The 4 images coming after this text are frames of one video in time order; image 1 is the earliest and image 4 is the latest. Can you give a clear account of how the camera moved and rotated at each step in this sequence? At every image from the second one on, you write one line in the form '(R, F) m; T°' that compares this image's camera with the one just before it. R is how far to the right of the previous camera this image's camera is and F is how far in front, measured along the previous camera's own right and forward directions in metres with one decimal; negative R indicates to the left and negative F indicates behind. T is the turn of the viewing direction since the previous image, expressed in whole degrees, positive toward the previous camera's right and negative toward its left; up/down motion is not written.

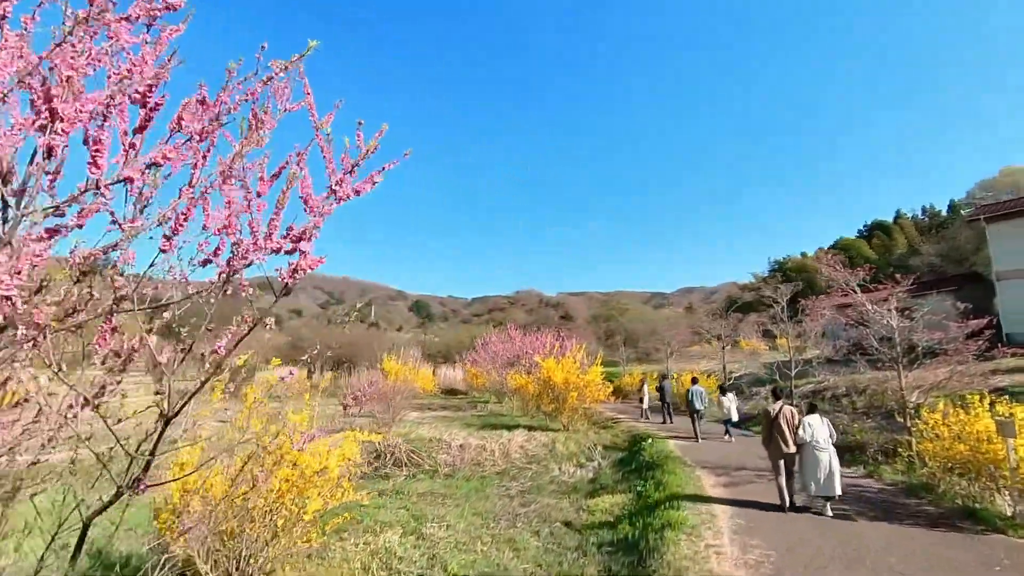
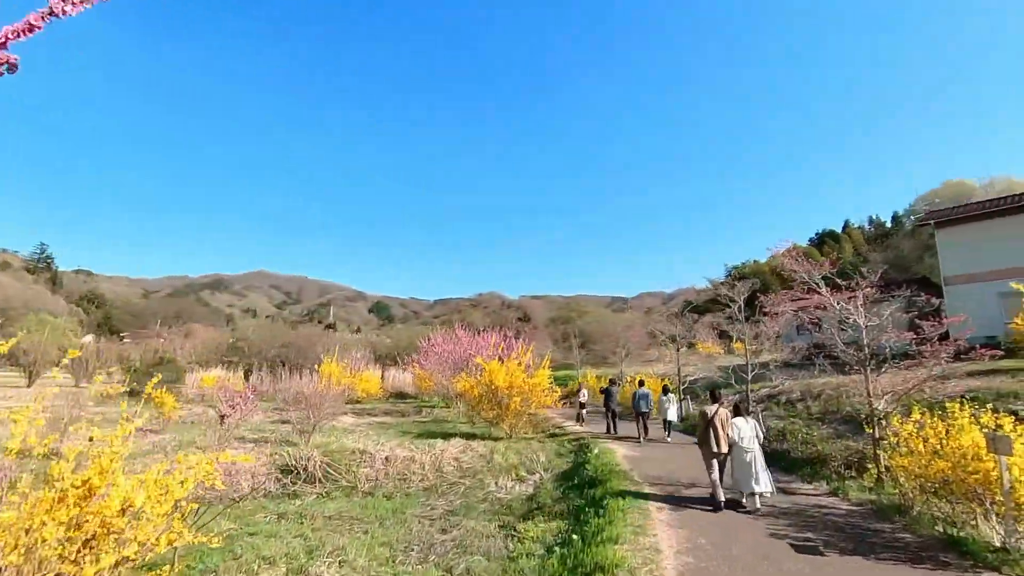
(+0.5, +1.2) m; +4°
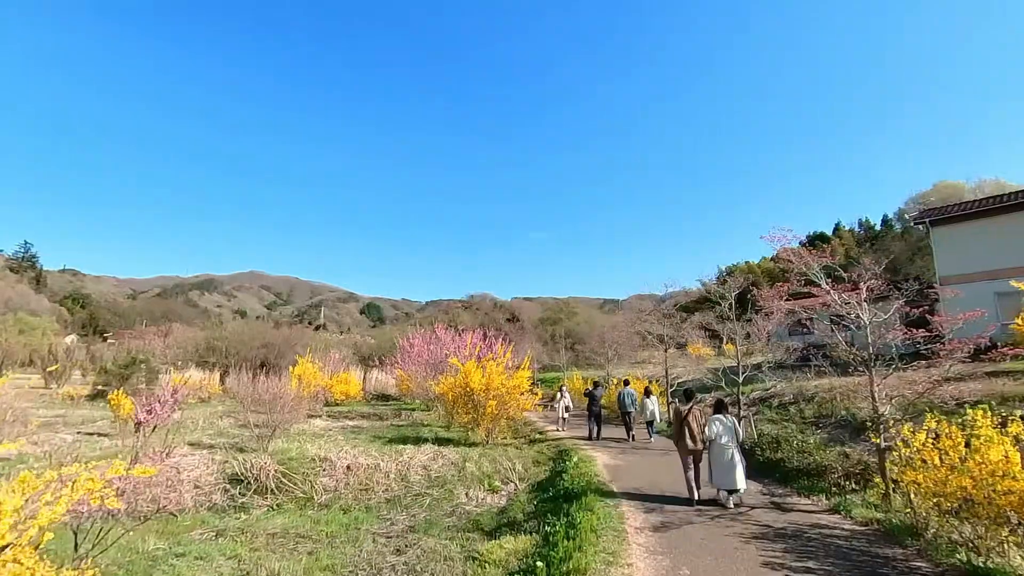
(+0.3, +0.8) m; +1°
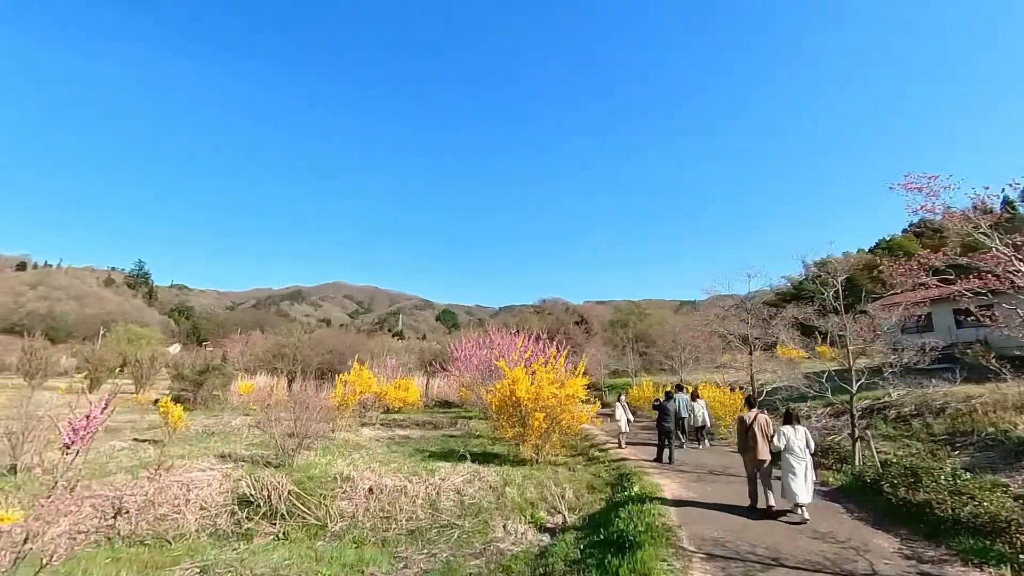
(+0.4, +1.7) m; -7°
